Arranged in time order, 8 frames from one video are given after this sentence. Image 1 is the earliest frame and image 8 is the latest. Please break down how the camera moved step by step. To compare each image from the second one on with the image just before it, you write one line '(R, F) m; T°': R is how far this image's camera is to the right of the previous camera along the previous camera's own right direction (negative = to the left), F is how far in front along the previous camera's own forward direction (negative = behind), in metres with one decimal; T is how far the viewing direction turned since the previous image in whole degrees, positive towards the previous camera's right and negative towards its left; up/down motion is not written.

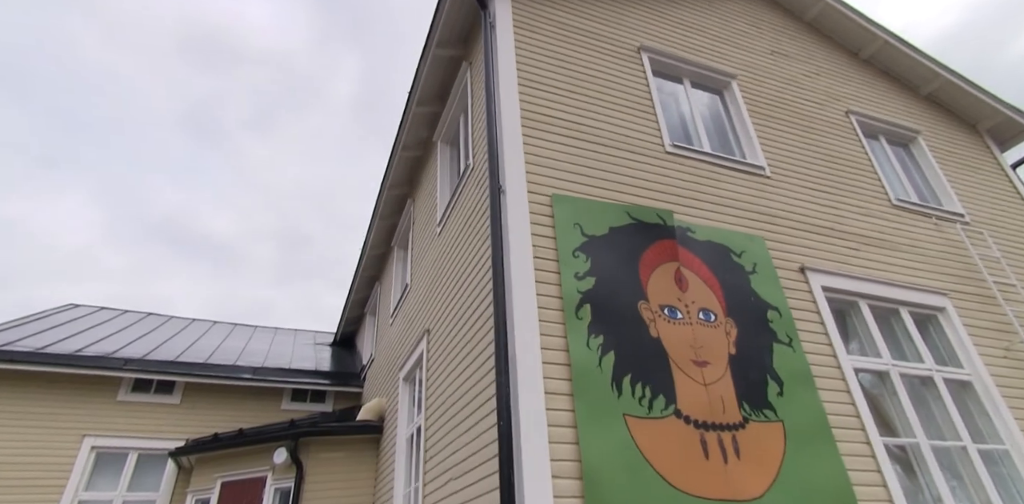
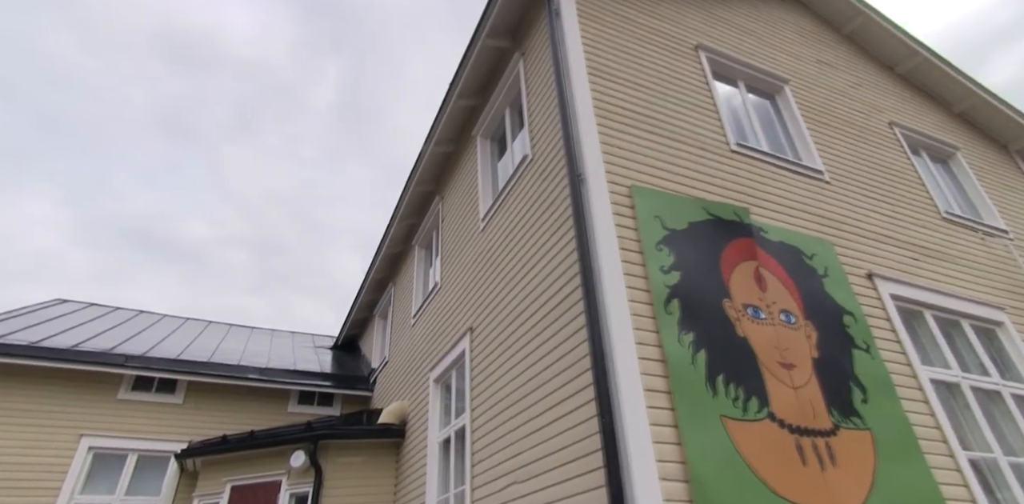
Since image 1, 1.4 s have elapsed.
(-0.7, +0.2) m; +2°
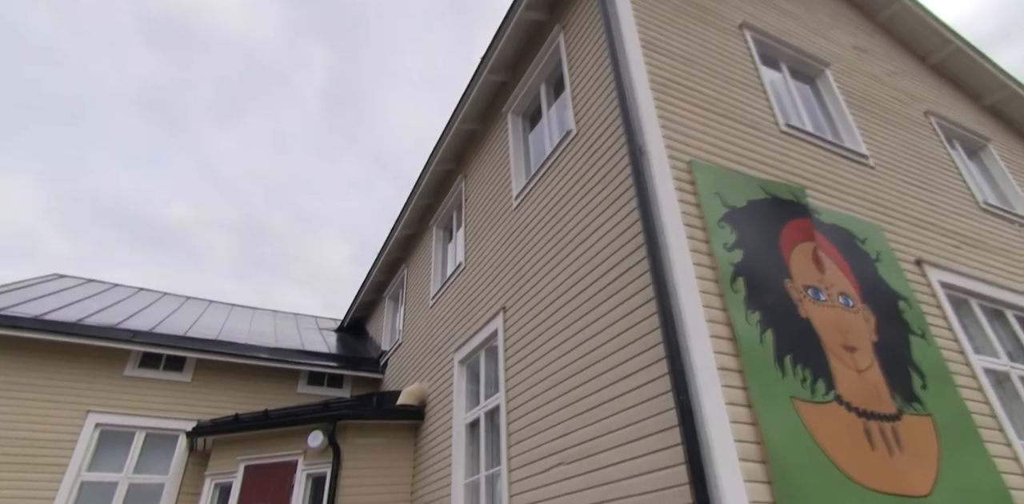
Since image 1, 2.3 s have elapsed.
(-0.4, +0.1) m; +1°
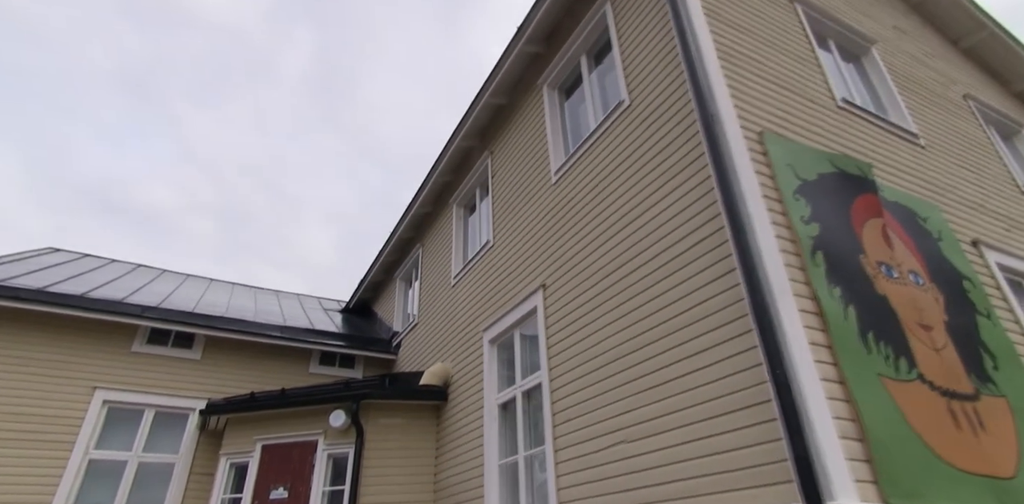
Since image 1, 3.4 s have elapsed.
(-0.5, +0.2) m; +1°
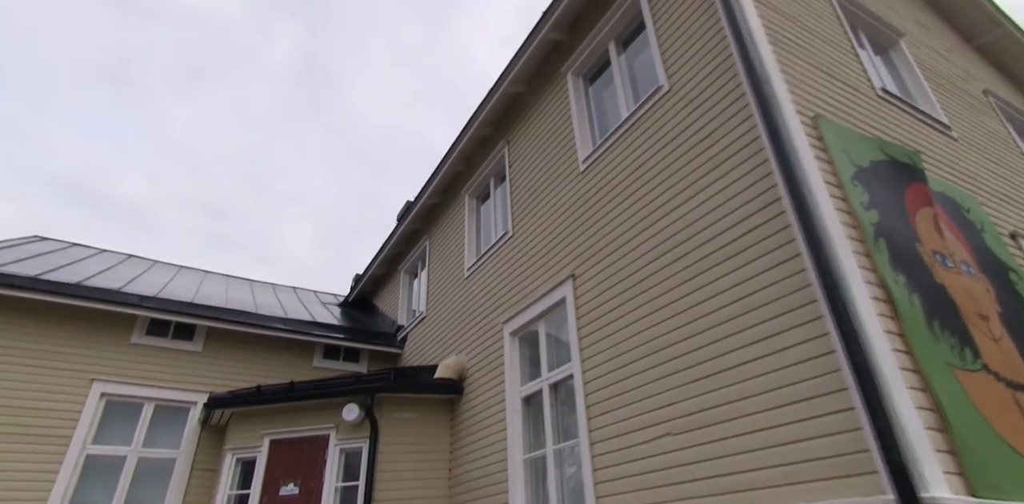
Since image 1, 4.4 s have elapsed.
(-0.4, +0.2) m; +2°
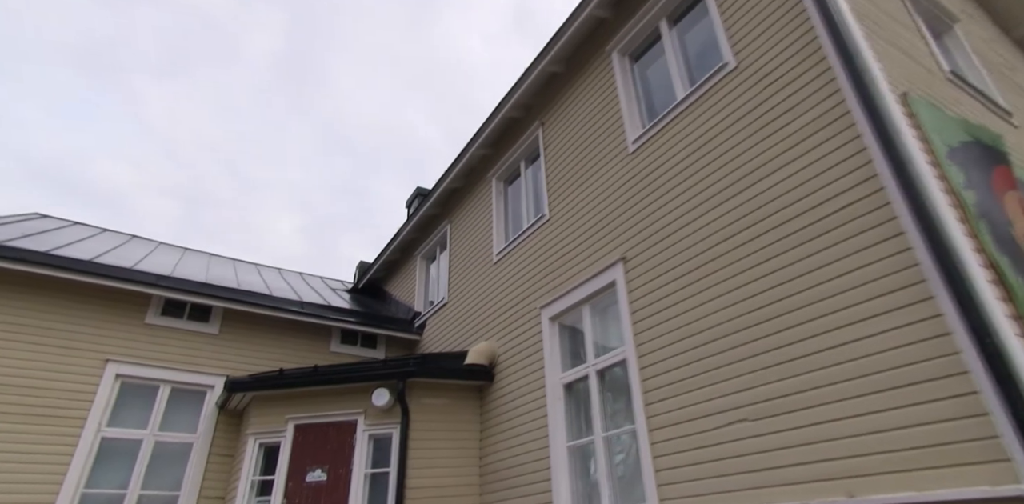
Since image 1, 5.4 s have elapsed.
(-0.5, +0.2) m; +1°
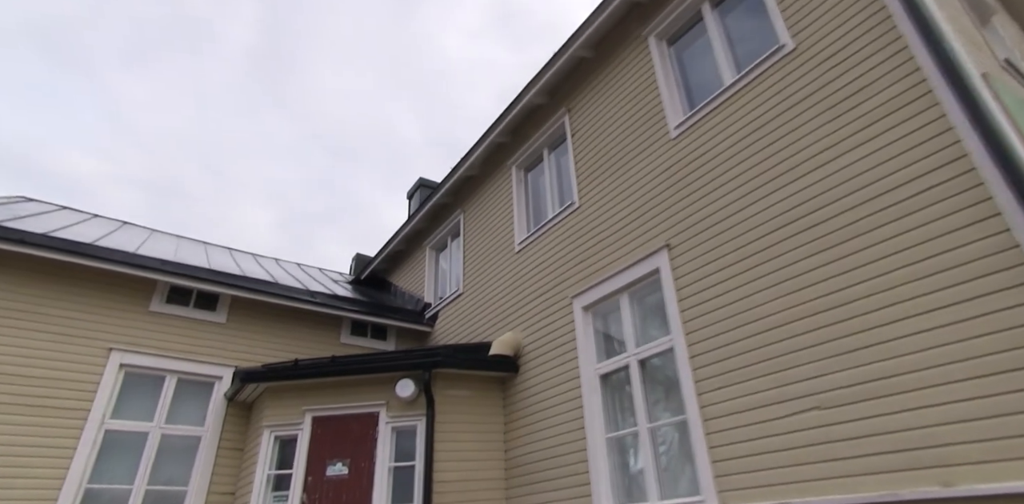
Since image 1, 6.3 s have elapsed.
(-0.5, +0.2) m; +2°
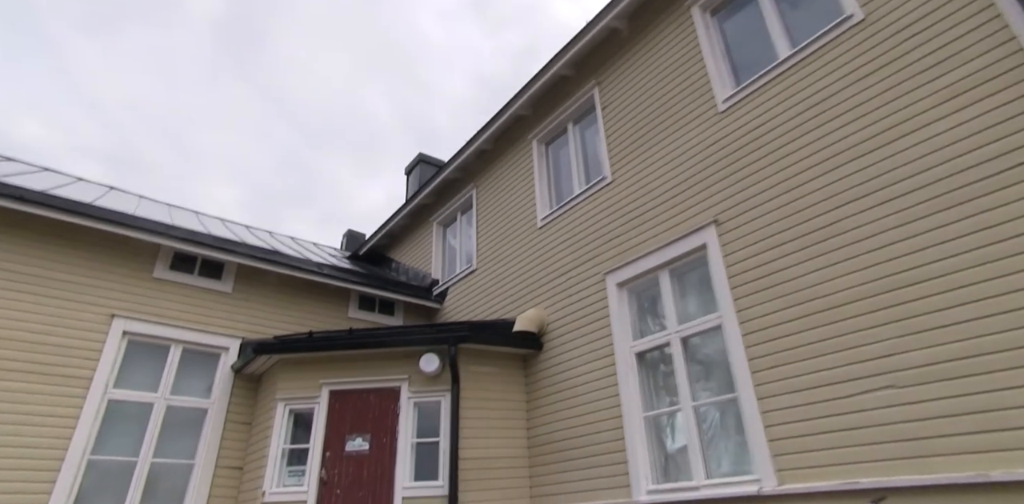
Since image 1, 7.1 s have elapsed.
(-0.6, +0.2) m; +2°
